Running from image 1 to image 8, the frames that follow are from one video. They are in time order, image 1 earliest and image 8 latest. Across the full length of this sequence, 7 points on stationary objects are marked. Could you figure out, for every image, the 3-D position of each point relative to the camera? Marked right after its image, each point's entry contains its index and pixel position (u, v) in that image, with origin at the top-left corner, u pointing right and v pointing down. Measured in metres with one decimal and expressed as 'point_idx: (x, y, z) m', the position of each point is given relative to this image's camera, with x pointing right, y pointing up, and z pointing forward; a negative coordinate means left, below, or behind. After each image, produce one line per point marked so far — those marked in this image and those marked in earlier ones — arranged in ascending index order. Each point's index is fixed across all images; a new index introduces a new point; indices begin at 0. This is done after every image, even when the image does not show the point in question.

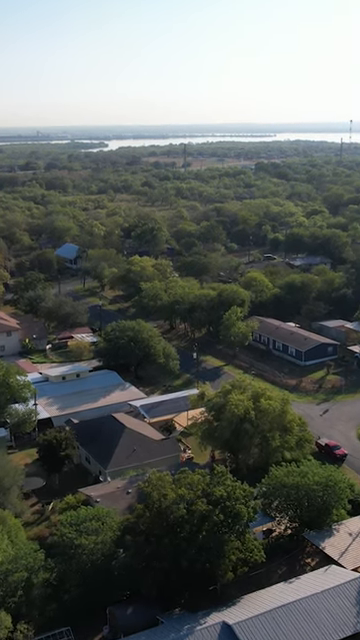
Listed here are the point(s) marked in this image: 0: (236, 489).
0: (+1.3, -3.9, +19.3) m
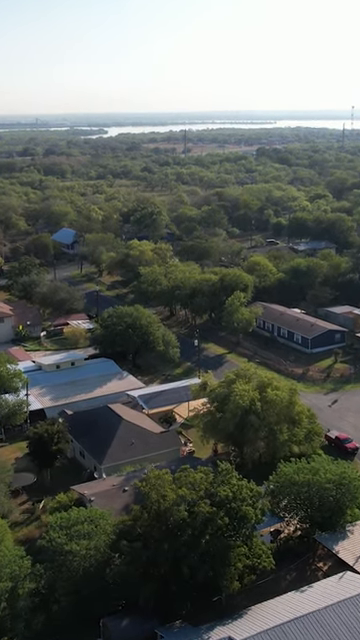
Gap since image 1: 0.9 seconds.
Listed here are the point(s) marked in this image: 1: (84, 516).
0: (+1.3, -3.5, +17.5) m
1: (-2.0, -4.2, +17.8) m
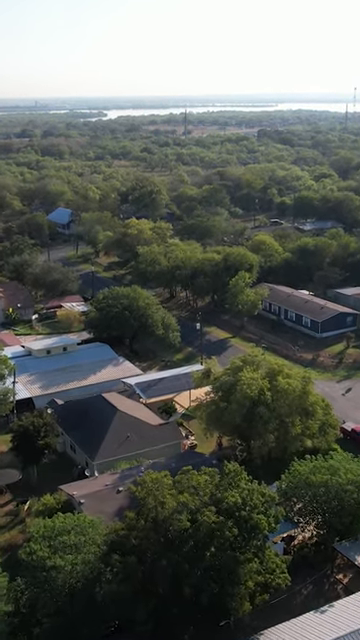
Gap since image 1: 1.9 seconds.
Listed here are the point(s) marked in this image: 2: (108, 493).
0: (+1.3, -3.2, +15.2) m
1: (-2.0, -3.8, +15.4) m
2: (-1.6, -3.9, +18.9) m
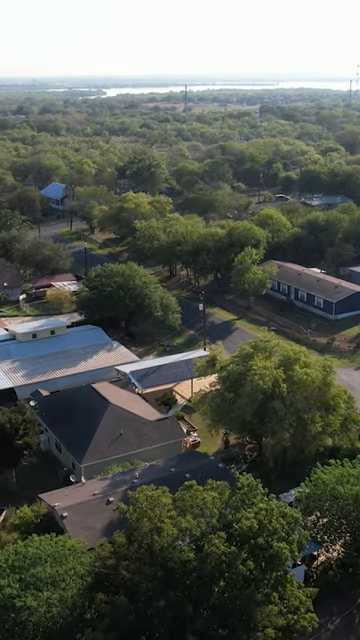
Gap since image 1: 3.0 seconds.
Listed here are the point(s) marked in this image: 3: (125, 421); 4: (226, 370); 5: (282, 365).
0: (+1.3, -2.8, +12.3) m
1: (-2.0, -3.5, +12.6) m
2: (-1.6, -3.5, +16.0) m
3: (-1.3, -2.4, +19.5) m
4: (+1.0, -1.2, +19.3) m
5: (+2.3, -1.0, +18.8) m
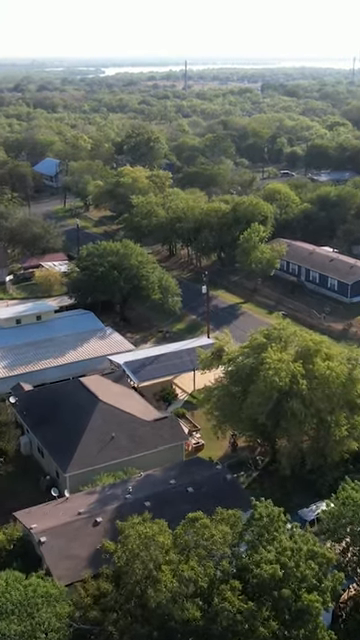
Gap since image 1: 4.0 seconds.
0: (+1.4, -2.7, +9.6) m
1: (-2.0, -3.3, +9.9) m
2: (-1.6, -3.3, +13.3) m
3: (-1.3, -2.1, +16.9) m
4: (+1.1, -0.8, +16.6) m
5: (+2.3, -0.7, +16.2) m
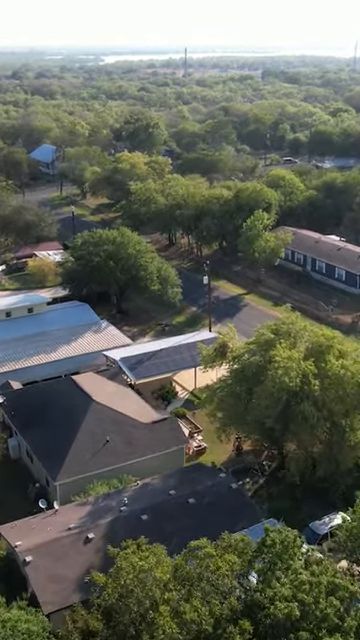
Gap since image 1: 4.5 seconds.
0: (+1.4, -2.7, +8.3) m
1: (-2.0, -3.3, +8.6) m
2: (-1.6, -3.2, +12.0) m
3: (-1.3, -1.9, +15.6) m
4: (+1.1, -0.7, +15.3) m
5: (+2.3, -0.6, +14.8) m
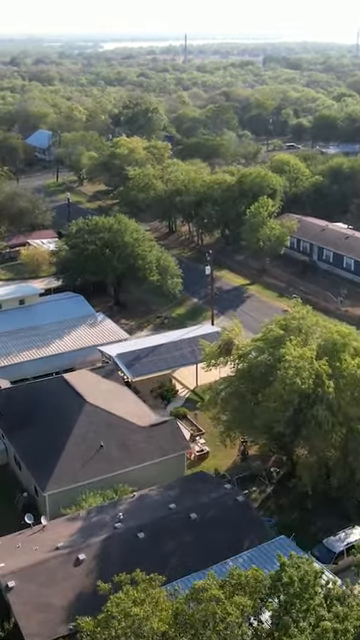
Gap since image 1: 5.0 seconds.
0: (+1.4, -2.7, +7.1) m
1: (-2.0, -3.3, +7.4) m
2: (-1.6, -3.2, +10.8) m
3: (-1.3, -1.8, +14.3) m
4: (+1.1, -0.6, +14.0) m
5: (+2.3, -0.5, +13.5) m
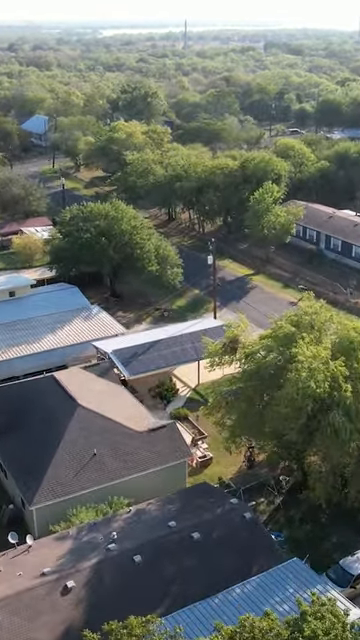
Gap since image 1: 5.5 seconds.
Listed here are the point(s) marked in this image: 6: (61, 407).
0: (+1.4, -2.7, +5.8) m
1: (-1.9, -3.3, +6.1) m
2: (-1.6, -3.2, +9.6) m
3: (-1.2, -1.8, +13.0) m
4: (+1.1, -0.6, +12.8) m
5: (+2.3, -0.5, +12.3) m
6: (-1.9, -1.4, +13.5) m
